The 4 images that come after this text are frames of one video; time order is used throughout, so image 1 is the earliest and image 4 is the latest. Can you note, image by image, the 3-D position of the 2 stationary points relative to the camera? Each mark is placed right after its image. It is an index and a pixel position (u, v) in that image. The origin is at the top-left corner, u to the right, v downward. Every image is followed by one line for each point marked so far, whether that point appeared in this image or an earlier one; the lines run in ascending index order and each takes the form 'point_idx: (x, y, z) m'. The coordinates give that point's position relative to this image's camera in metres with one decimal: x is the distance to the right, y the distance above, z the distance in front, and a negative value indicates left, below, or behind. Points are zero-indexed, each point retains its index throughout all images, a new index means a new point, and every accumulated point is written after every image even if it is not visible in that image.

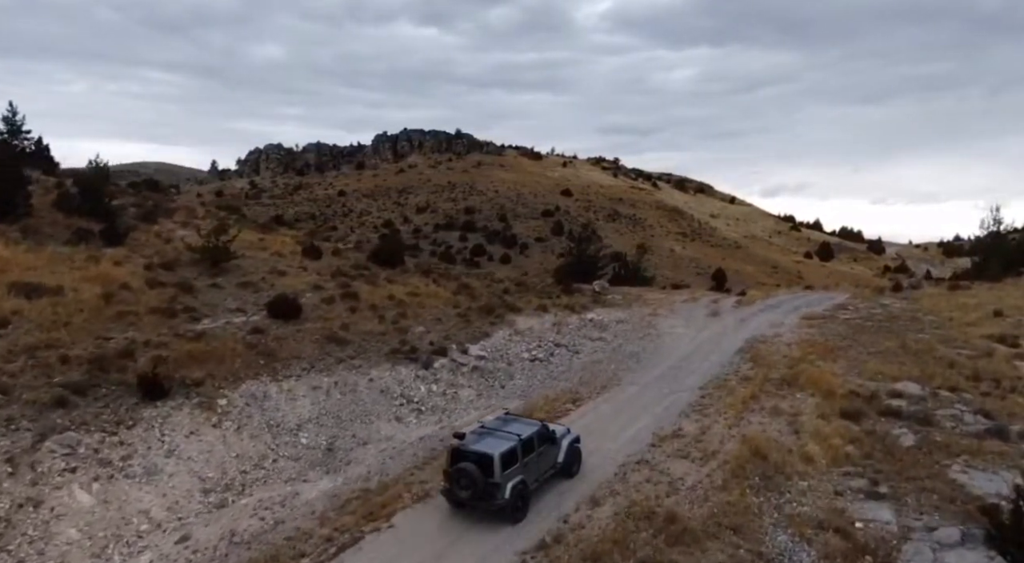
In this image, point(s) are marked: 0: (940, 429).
0: (+10.1, -3.5, +15.0) m
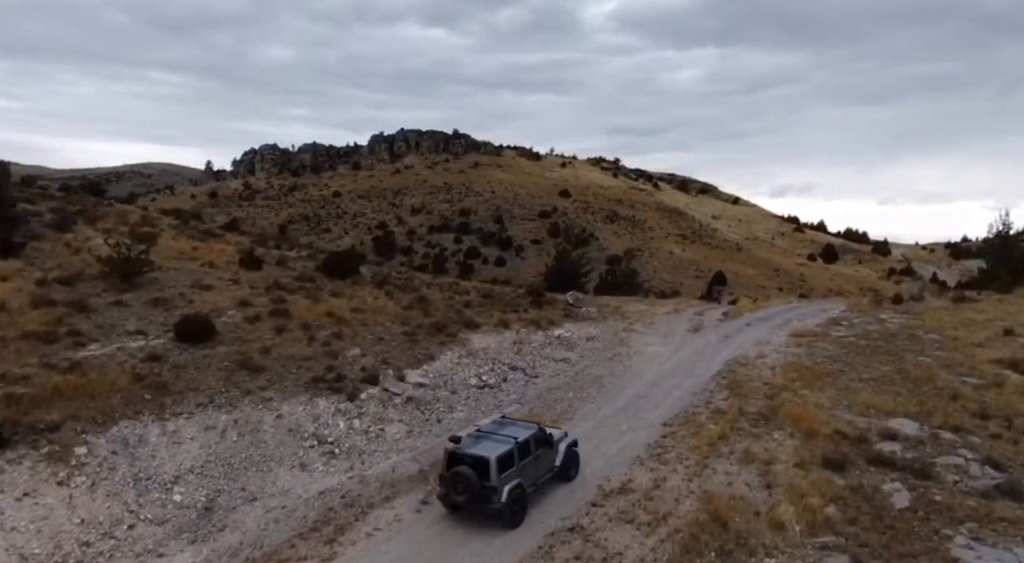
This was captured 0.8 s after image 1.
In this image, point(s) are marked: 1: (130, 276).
0: (+8.5, -4.0, +12.6) m
1: (-11.8, +0.2, +19.6) m
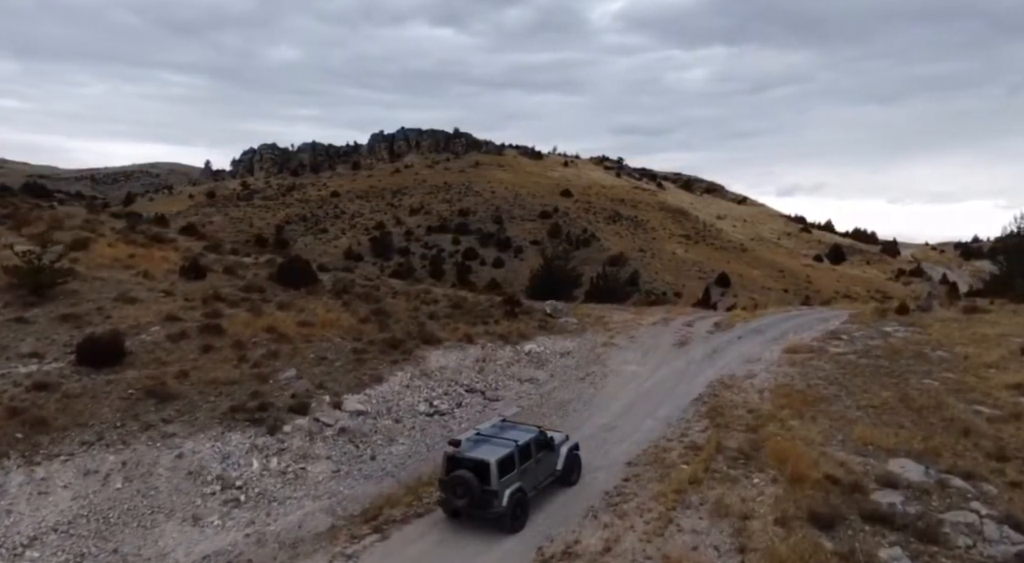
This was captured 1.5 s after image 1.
0: (+7.1, -4.4, +10.4) m
1: (-13.0, -0.2, +17.6) m
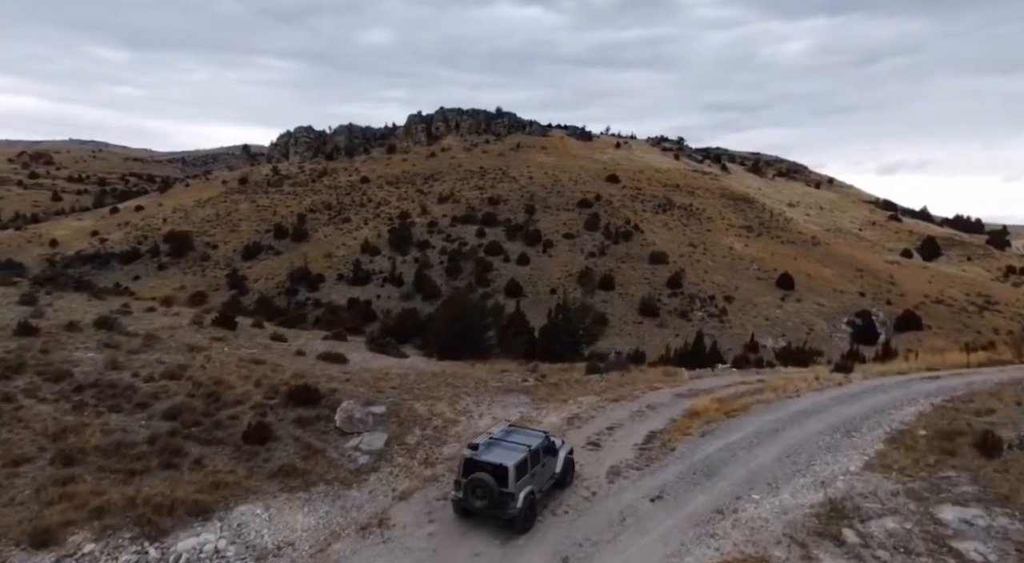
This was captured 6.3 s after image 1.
0: (-1.1, -7.4, -1.6) m
1: (-20.2, -2.6, +7.7) m
